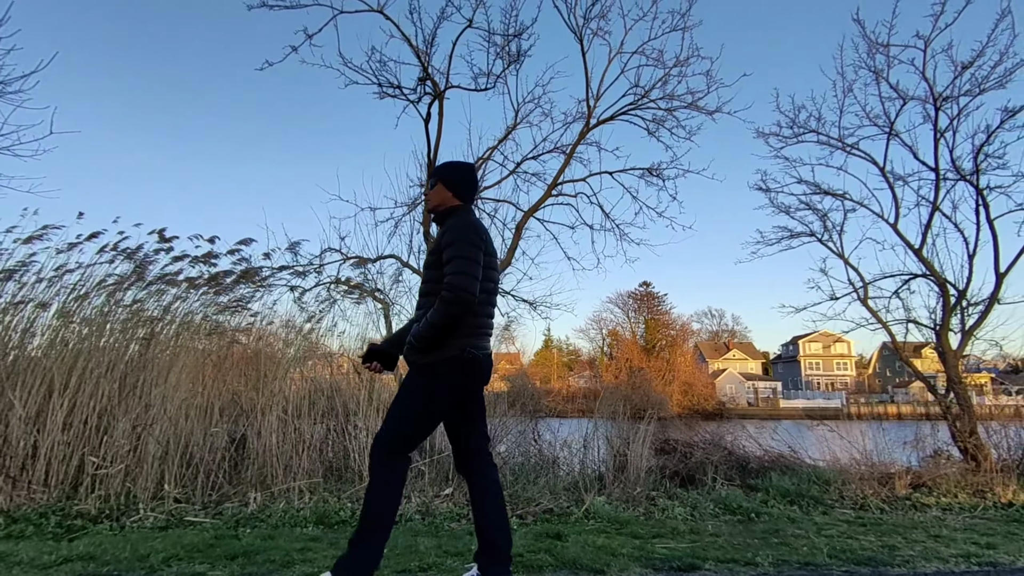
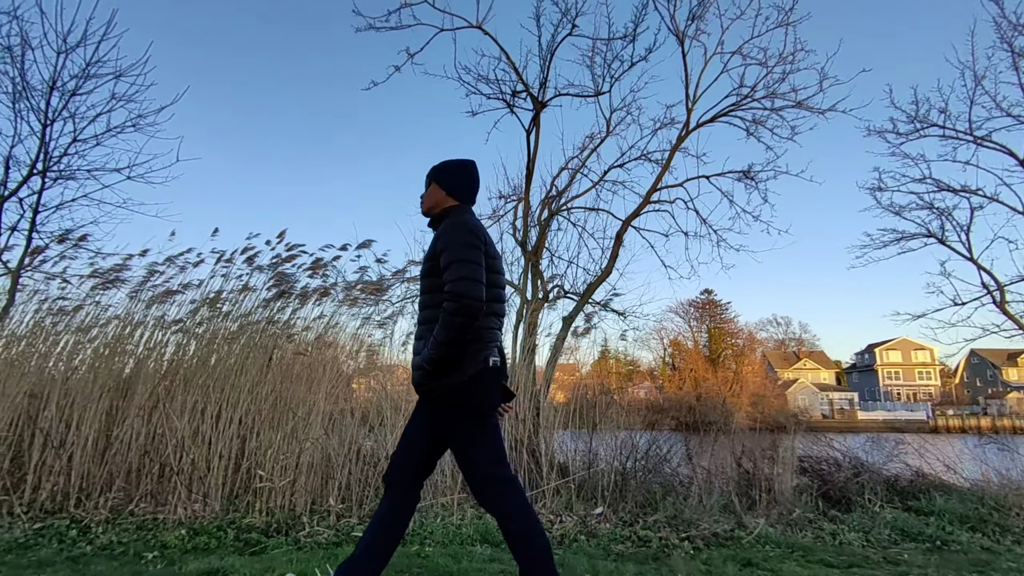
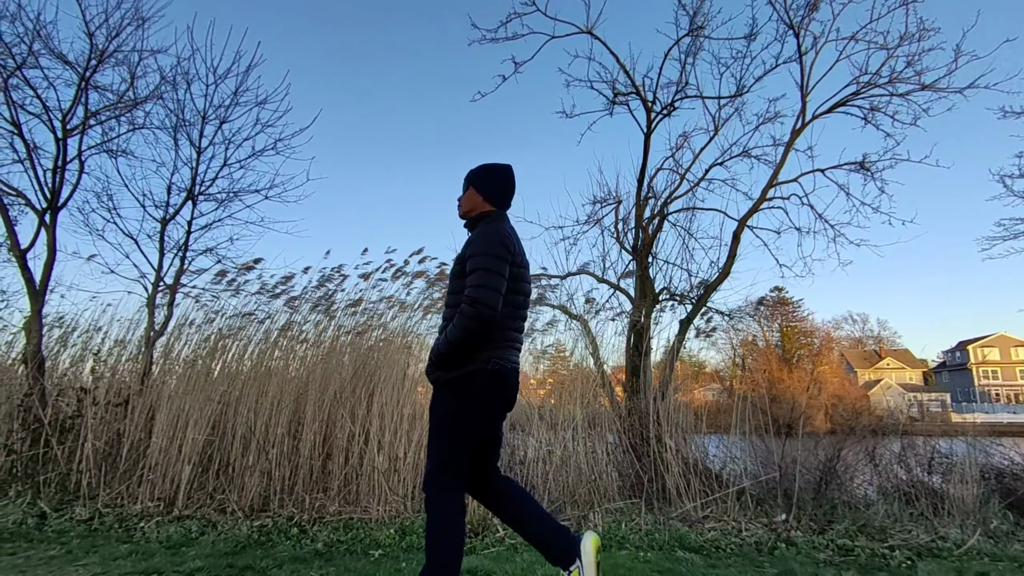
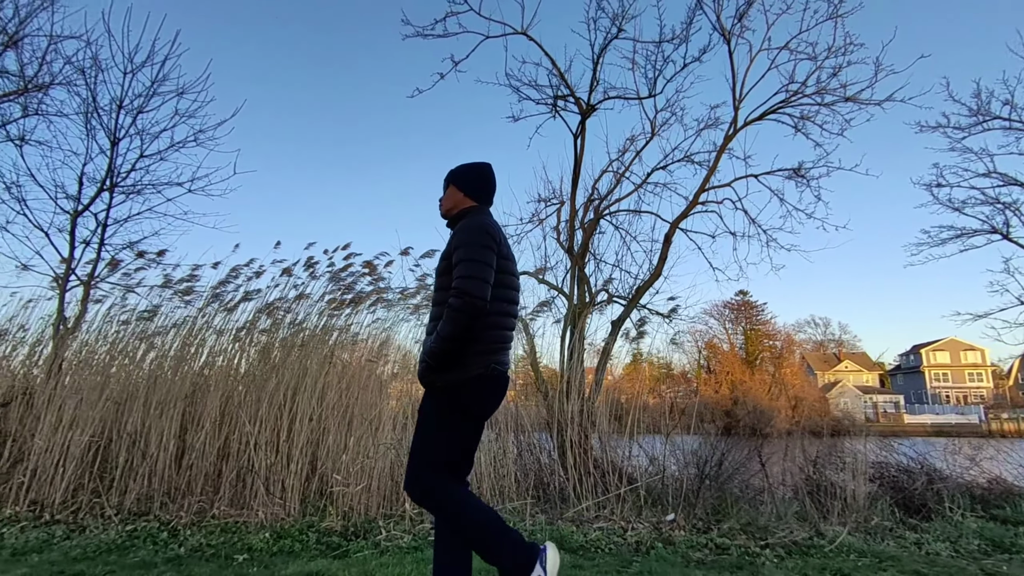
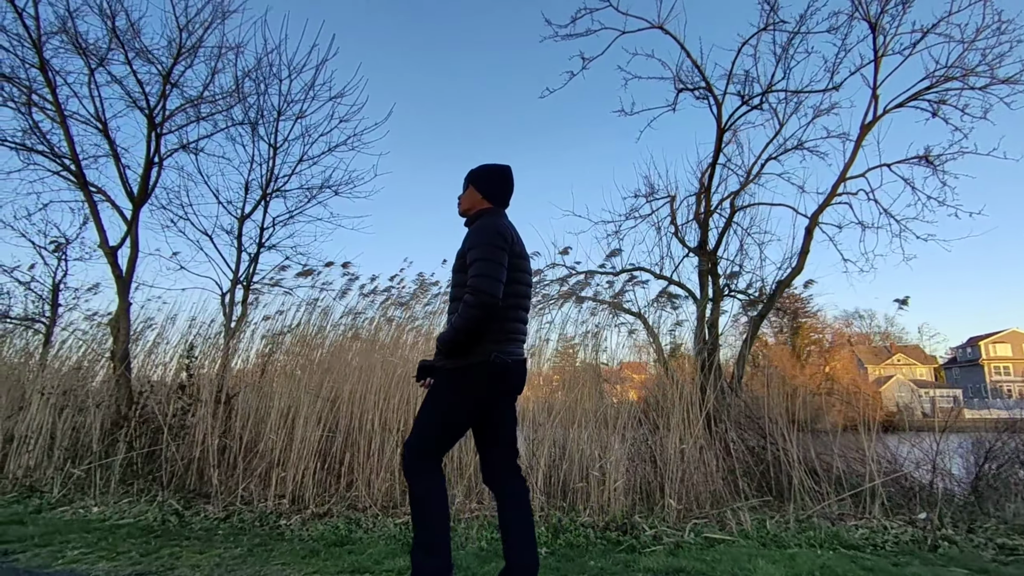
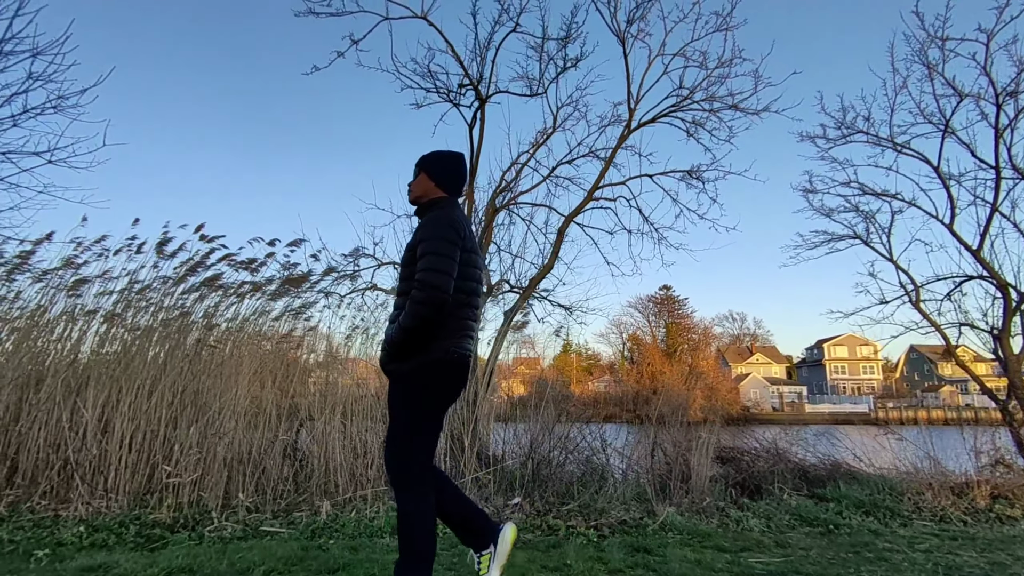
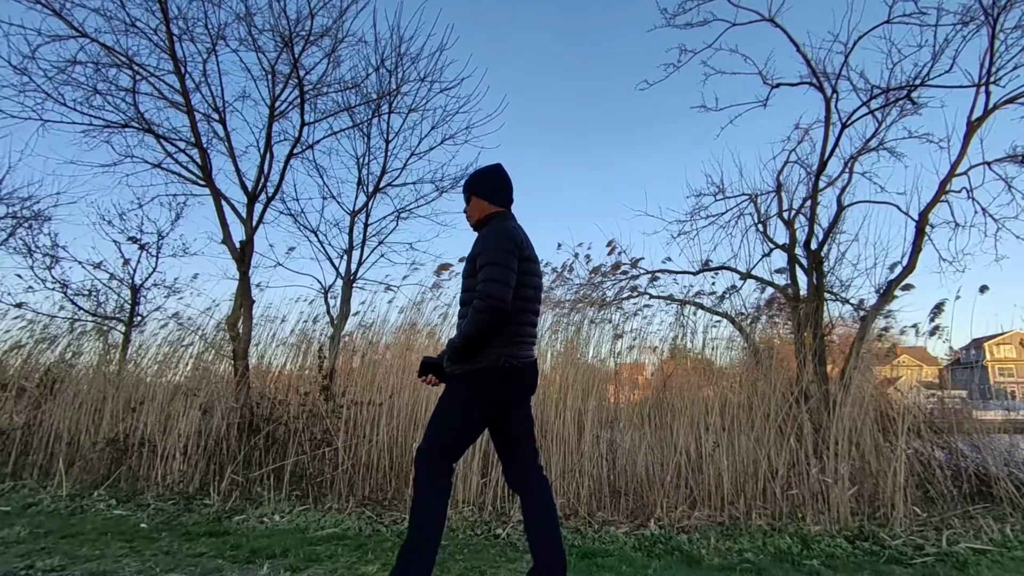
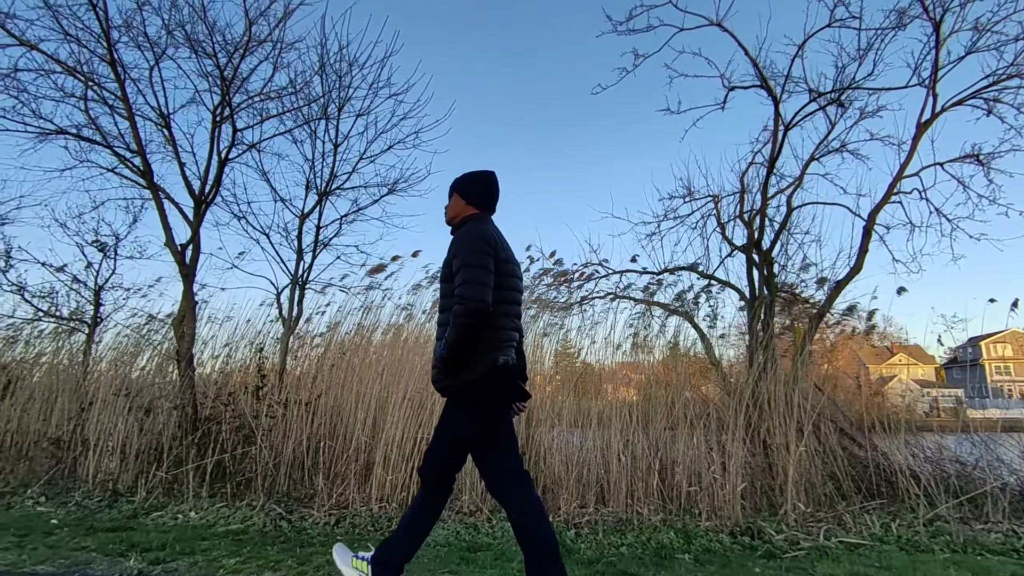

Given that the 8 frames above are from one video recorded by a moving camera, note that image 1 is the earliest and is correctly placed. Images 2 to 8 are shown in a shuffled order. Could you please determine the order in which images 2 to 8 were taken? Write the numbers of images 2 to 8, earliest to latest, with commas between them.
6, 2, 4, 3, 5, 8, 7
